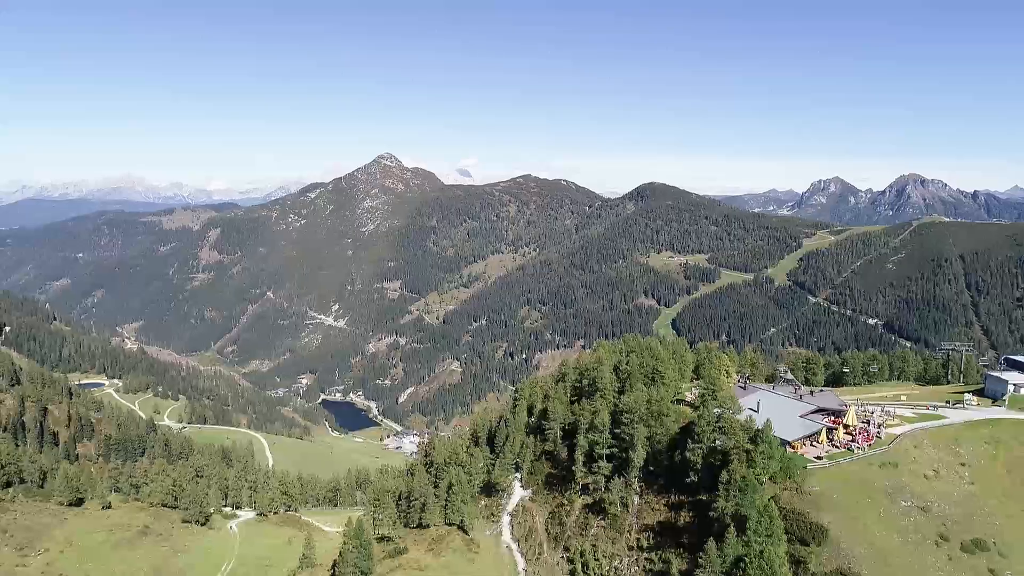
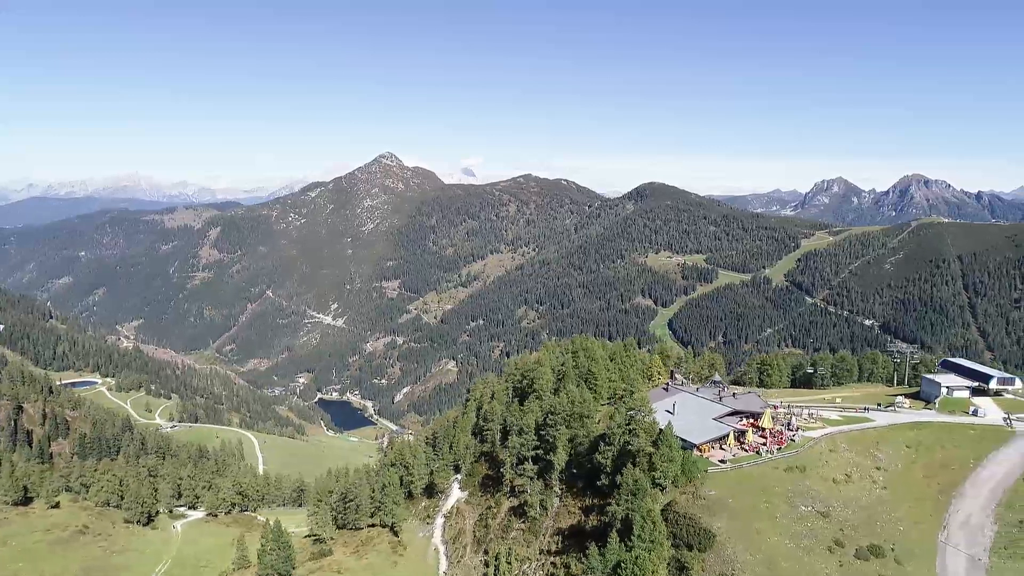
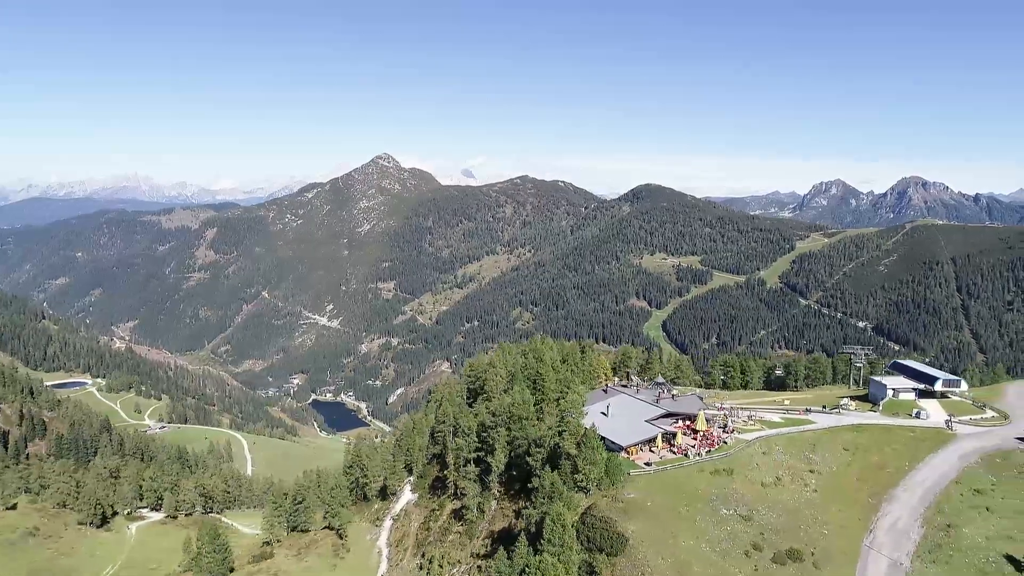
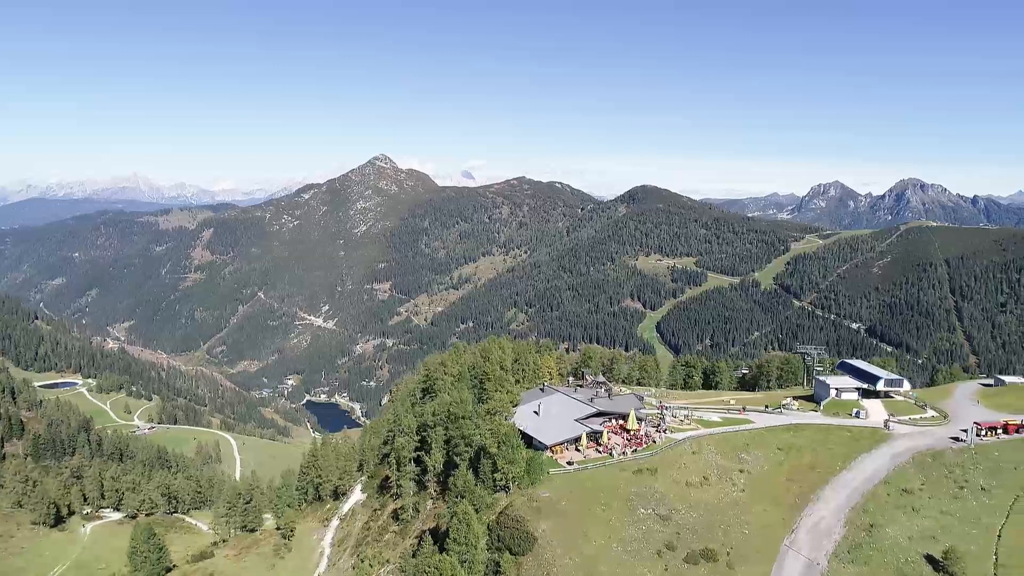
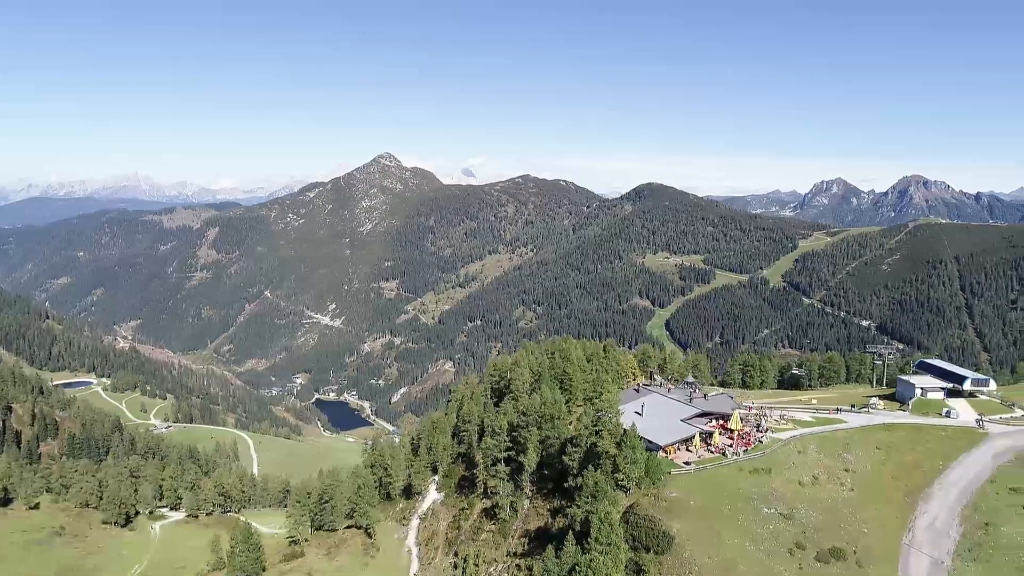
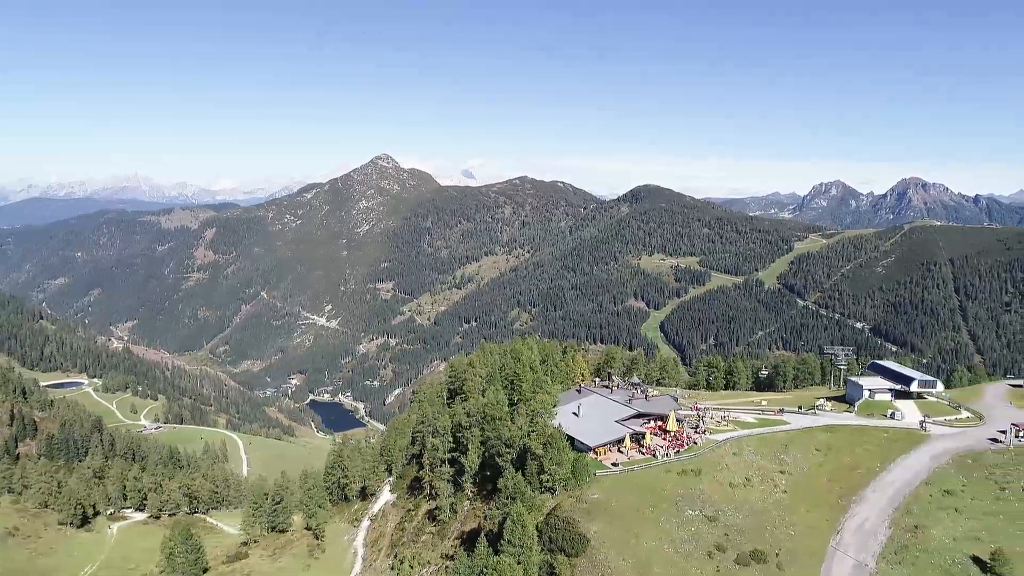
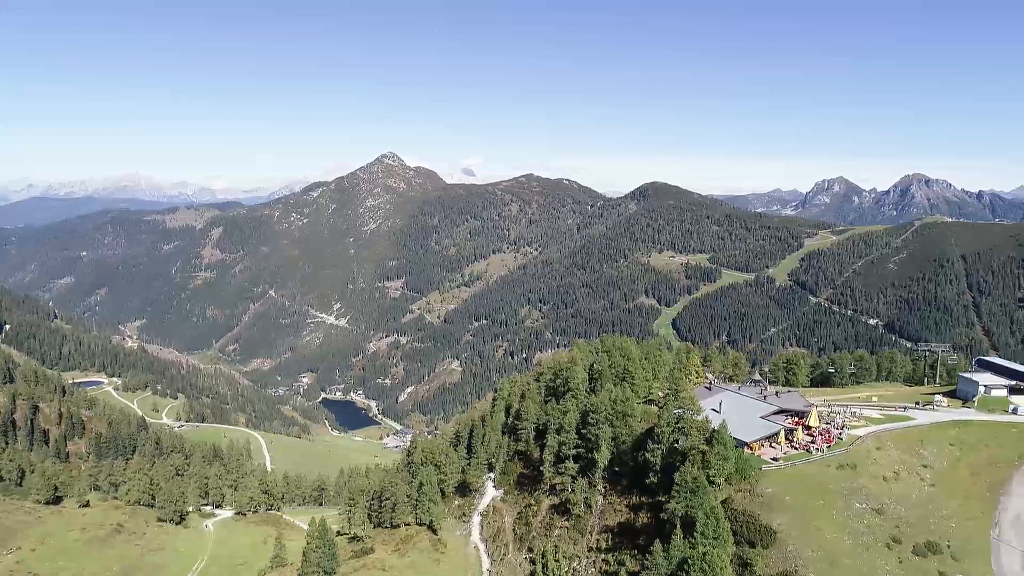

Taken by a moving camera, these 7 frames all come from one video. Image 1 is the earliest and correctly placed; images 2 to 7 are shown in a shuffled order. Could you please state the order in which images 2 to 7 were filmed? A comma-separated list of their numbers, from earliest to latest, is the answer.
7, 2, 5, 3, 6, 4
